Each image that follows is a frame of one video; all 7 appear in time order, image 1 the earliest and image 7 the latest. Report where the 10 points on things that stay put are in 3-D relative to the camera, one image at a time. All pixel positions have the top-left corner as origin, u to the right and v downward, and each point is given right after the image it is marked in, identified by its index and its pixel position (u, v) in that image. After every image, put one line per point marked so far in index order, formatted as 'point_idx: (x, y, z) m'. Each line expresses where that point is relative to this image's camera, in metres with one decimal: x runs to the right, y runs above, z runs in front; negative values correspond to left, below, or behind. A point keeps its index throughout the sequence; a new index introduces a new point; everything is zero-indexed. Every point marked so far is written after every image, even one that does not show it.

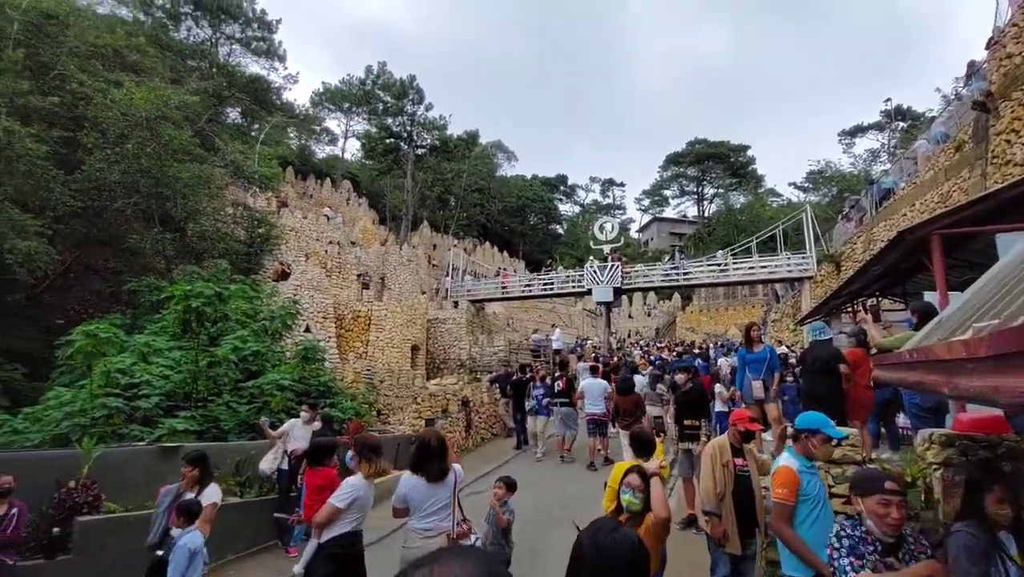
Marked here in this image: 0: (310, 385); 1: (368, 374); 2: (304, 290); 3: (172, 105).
0: (-3.5, -1.7, +10.1) m
1: (-3.3, -1.9, +12.9) m
2: (-6.6, 0.0, +18.2) m
3: (-9.8, +5.4, +16.9) m
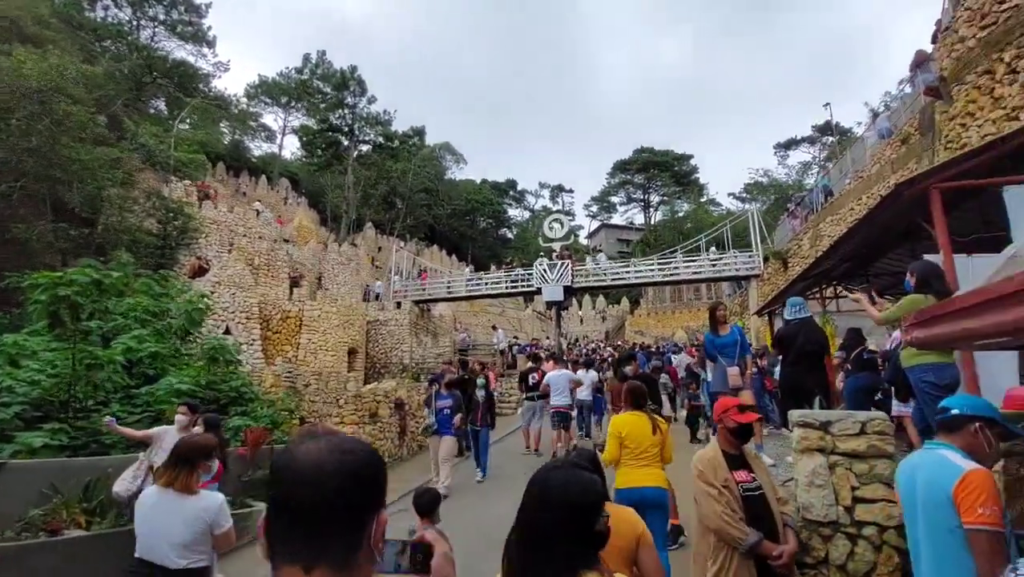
0: (-4.4, -1.5, +8.7) m
1: (-4.4, -1.7, +11.4) m
2: (-8.2, +0.1, +16.5) m
3: (-11.3, +5.4, +15.0) m
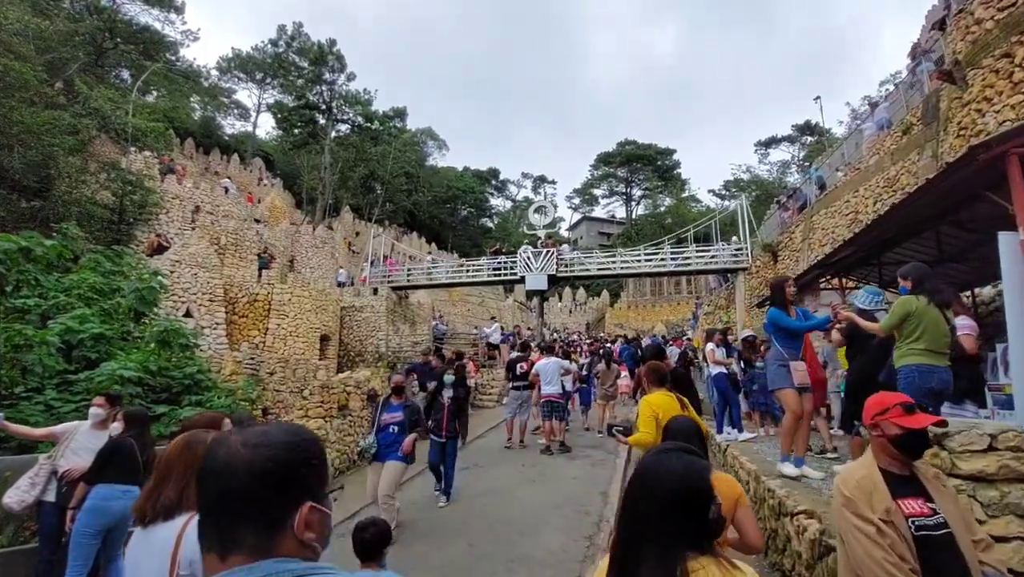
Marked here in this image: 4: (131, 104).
0: (-4.6, -1.2, +7.8) m
1: (-4.7, -1.4, +10.5) m
2: (-8.6, +0.6, +15.4) m
3: (-11.6, +6.0, +13.7) m
4: (-12.5, +6.1, +19.3) m
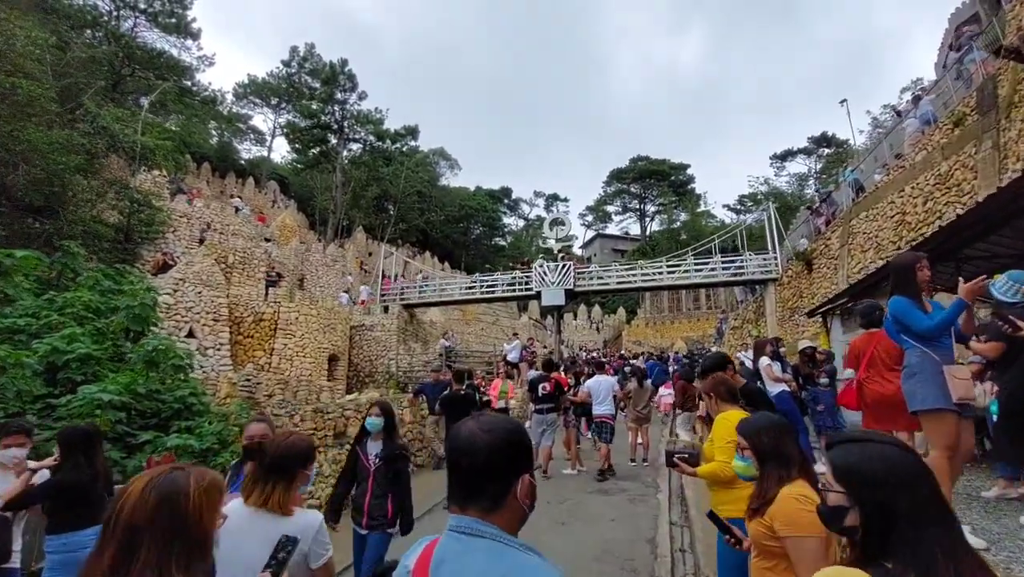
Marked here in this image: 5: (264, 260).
0: (-4.3, -1.4, +7.1) m
1: (-4.4, -1.6, +9.9) m
2: (-8.2, +0.1, +14.9) m
3: (-11.3, +5.5, +13.4) m
4: (-12.1, +5.4, +19.0) m
5: (-8.2, +0.9, +19.4) m
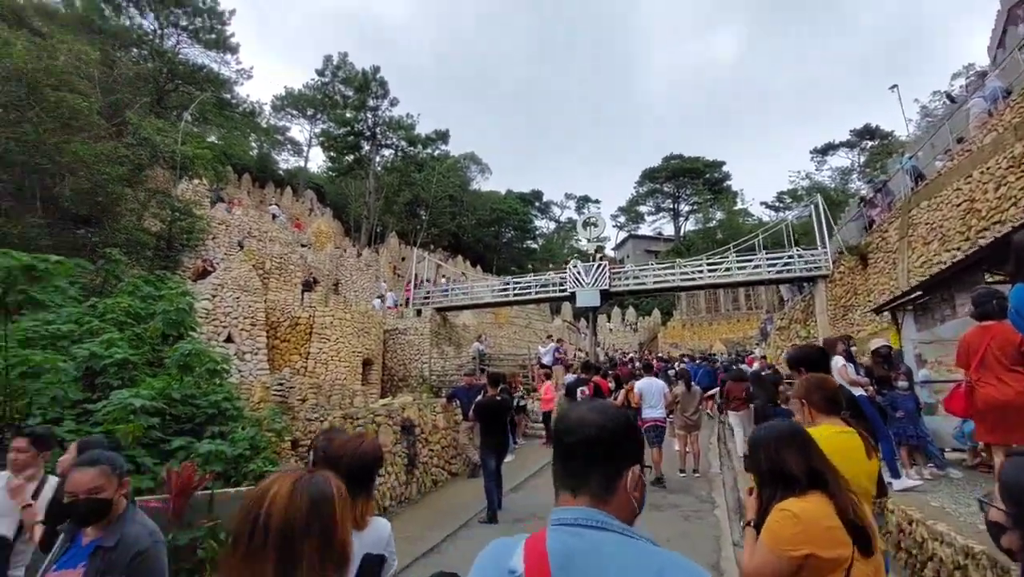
0: (-3.9, -1.4, +7.1) m
1: (-3.8, -1.7, +9.8) m
2: (-7.4, -0.1, +15.0) m
3: (-10.6, +5.3, +13.8) m
4: (-11.0, +5.2, +19.4) m
5: (-7.1, +0.8, +19.5) m
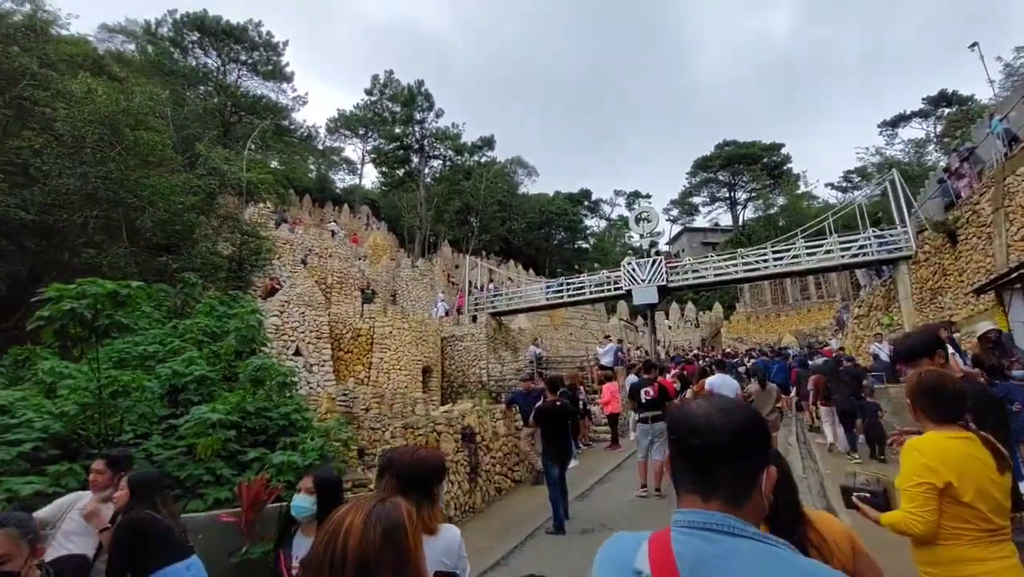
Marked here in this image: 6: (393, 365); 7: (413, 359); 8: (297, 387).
0: (-3.1, -1.7, +7.4) m
1: (-2.8, -1.9, +10.1) m
2: (-6.0, -0.5, +15.6) m
3: (-9.5, +4.7, +14.7) m
4: (-9.5, +4.6, +20.4) m
5: (-5.3, +0.3, +20.1) m
6: (-3.6, -2.4, +17.9) m
7: (-3.2, -2.3, +18.7) m
8: (-3.3, -1.4, +8.6) m
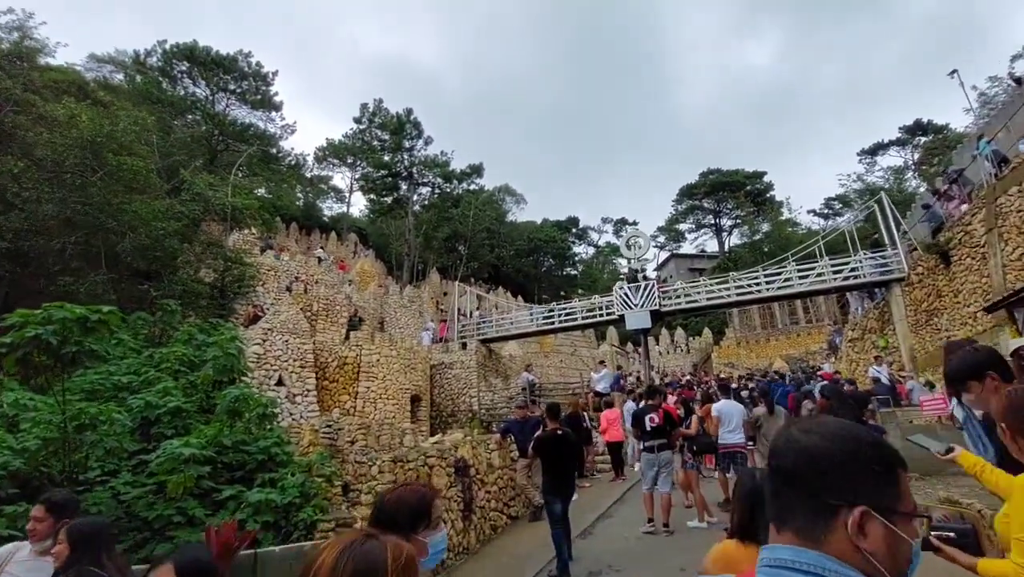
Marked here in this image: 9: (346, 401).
0: (-3.2, -2.0, +6.9) m
1: (-2.9, -2.4, +9.6) m
2: (-6.2, -1.2, +15.2) m
3: (-9.8, +4.0, +14.5) m
4: (-9.8, +3.6, +20.1) m
5: (-5.7, -0.6, +19.7) m
6: (-3.9, -3.2, +17.4) m
7: (-3.4, -3.1, +18.2) m
8: (-3.3, -1.8, +8.1) m
9: (-4.8, -3.2, +16.7) m
